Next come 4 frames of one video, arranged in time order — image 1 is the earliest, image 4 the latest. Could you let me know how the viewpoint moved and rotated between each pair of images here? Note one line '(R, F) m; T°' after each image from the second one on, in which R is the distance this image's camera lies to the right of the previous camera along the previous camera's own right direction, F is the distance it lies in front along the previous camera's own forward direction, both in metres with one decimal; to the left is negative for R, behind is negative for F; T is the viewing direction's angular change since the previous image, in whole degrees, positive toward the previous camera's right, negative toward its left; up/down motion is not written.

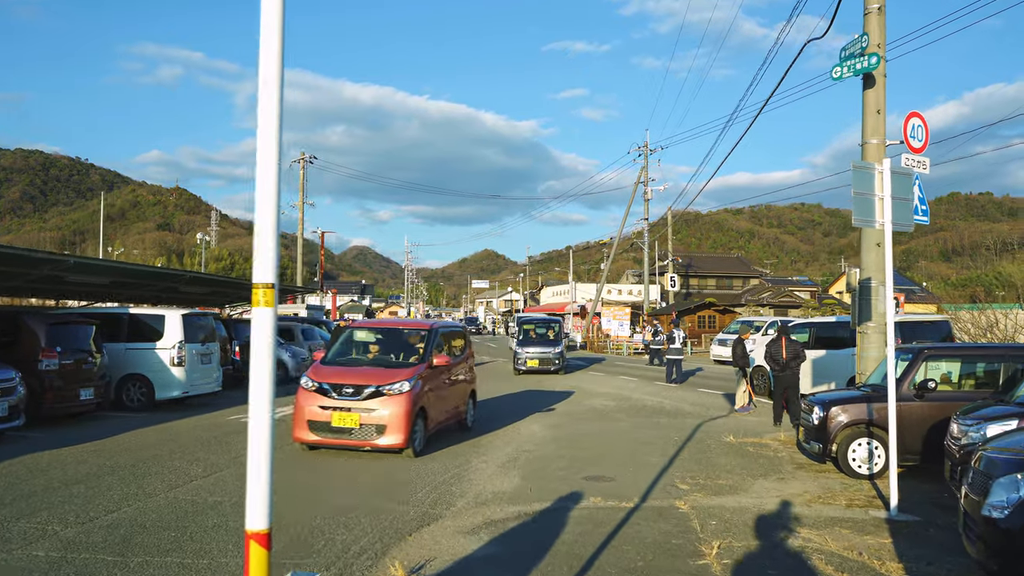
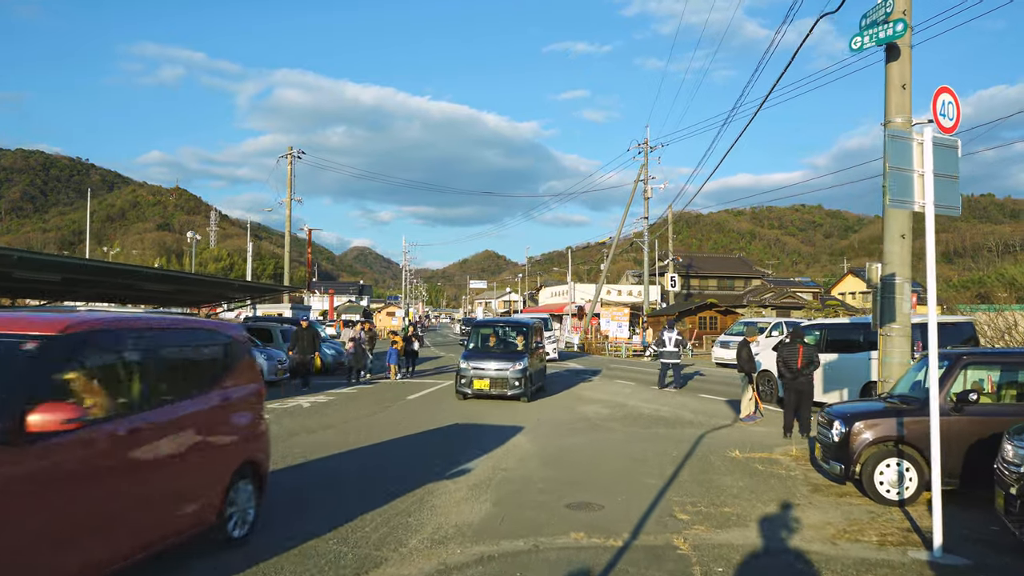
(+0.3, +1.1) m; 0°
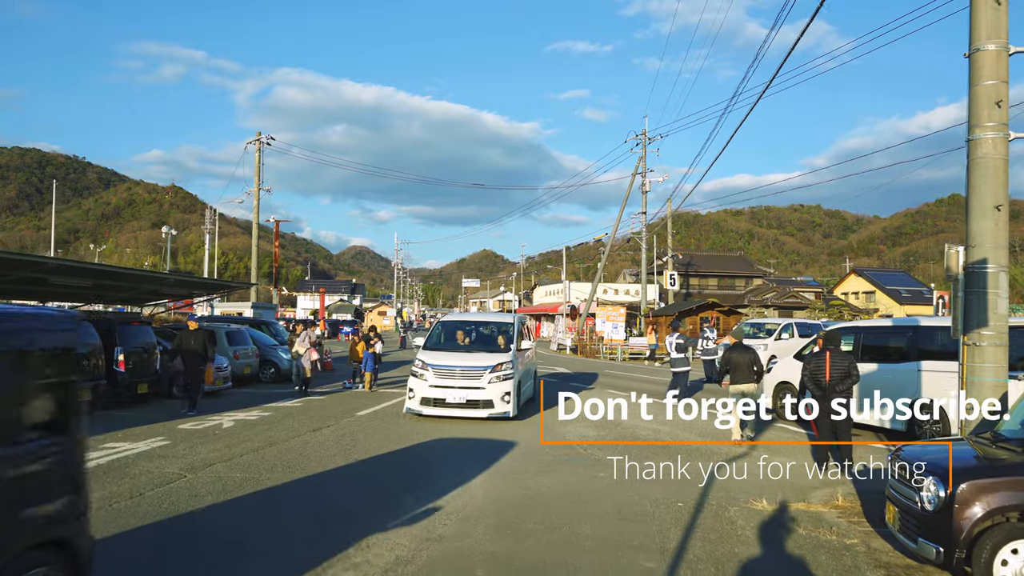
(+0.5, +2.4) m; 0°
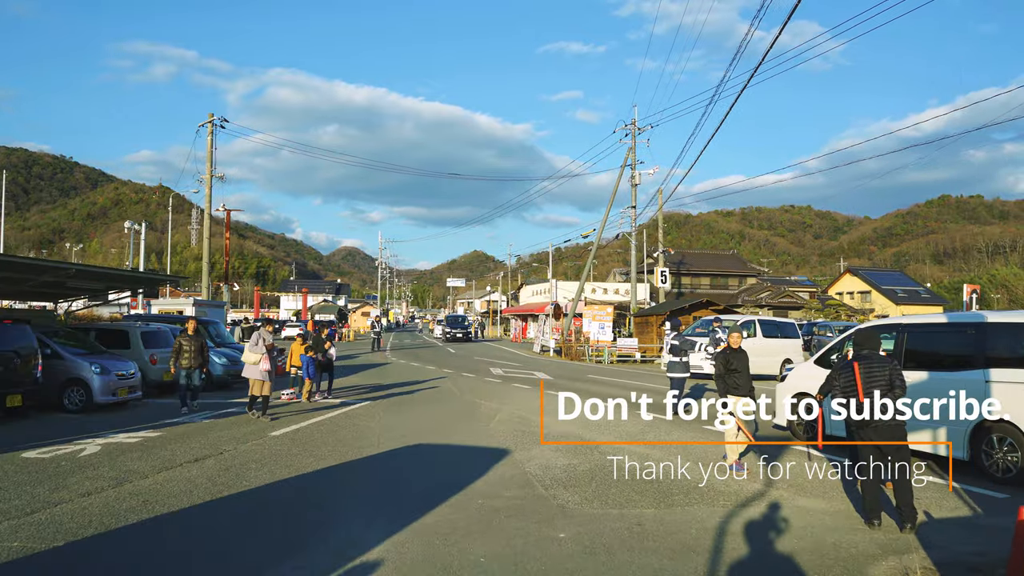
(+0.6, +2.5) m; +1°
